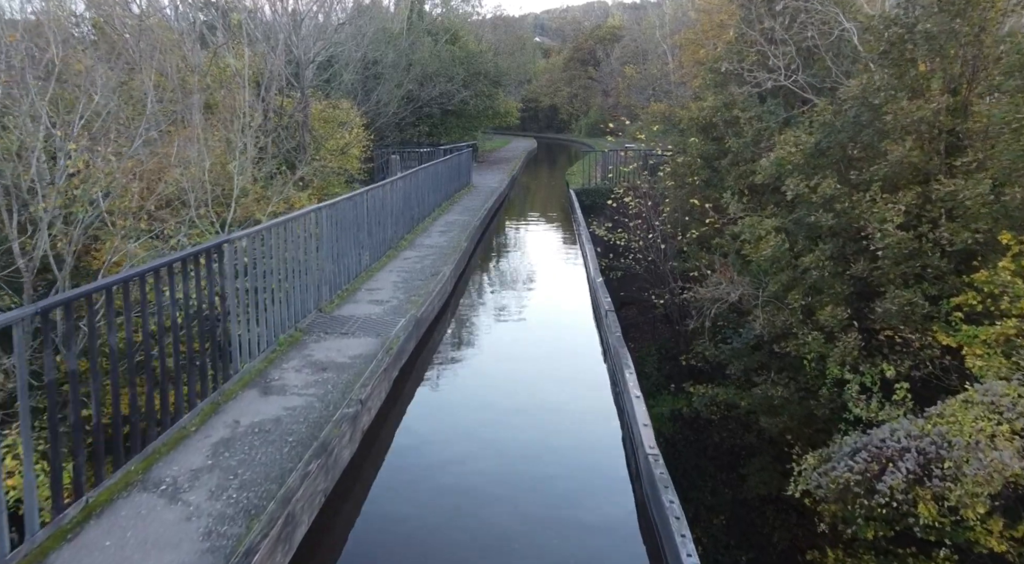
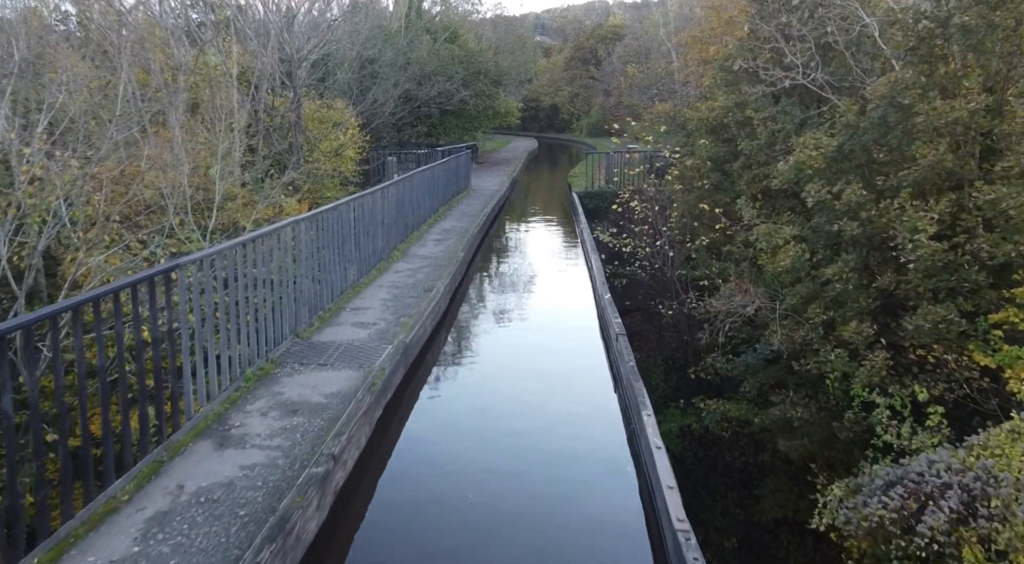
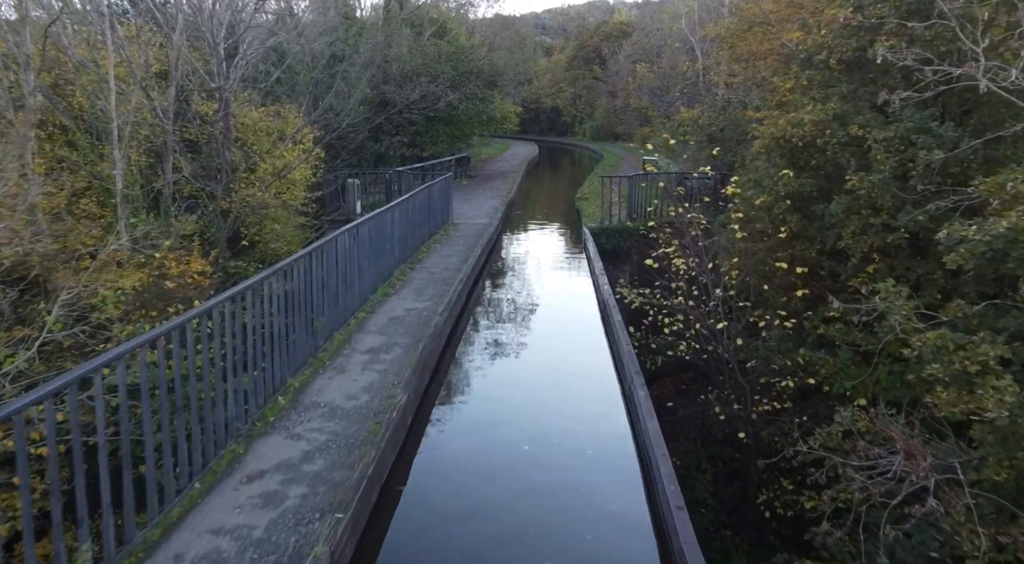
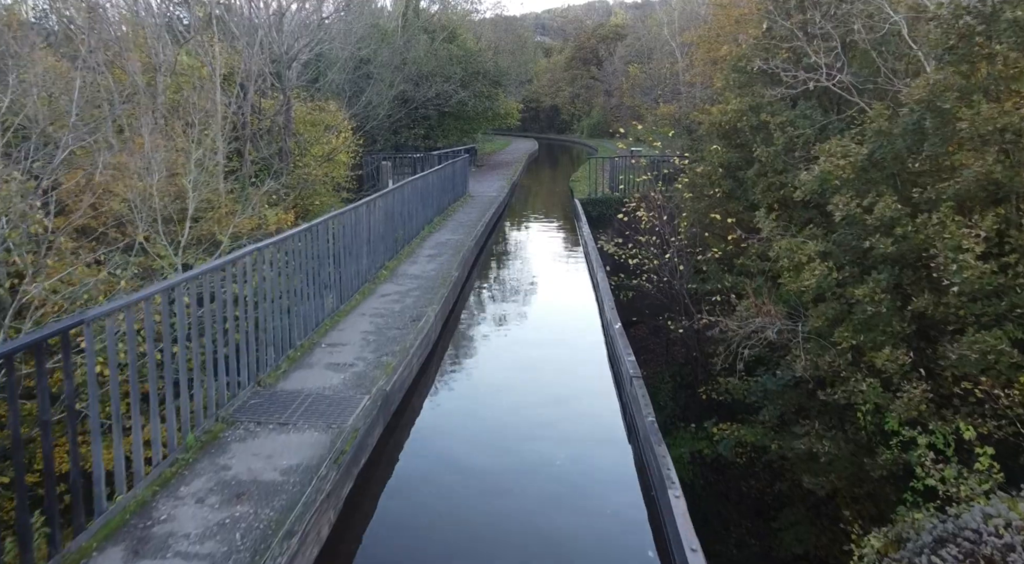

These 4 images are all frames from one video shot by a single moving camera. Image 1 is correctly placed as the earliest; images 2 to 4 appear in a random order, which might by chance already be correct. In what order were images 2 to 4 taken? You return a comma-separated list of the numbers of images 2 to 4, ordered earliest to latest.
2, 4, 3
